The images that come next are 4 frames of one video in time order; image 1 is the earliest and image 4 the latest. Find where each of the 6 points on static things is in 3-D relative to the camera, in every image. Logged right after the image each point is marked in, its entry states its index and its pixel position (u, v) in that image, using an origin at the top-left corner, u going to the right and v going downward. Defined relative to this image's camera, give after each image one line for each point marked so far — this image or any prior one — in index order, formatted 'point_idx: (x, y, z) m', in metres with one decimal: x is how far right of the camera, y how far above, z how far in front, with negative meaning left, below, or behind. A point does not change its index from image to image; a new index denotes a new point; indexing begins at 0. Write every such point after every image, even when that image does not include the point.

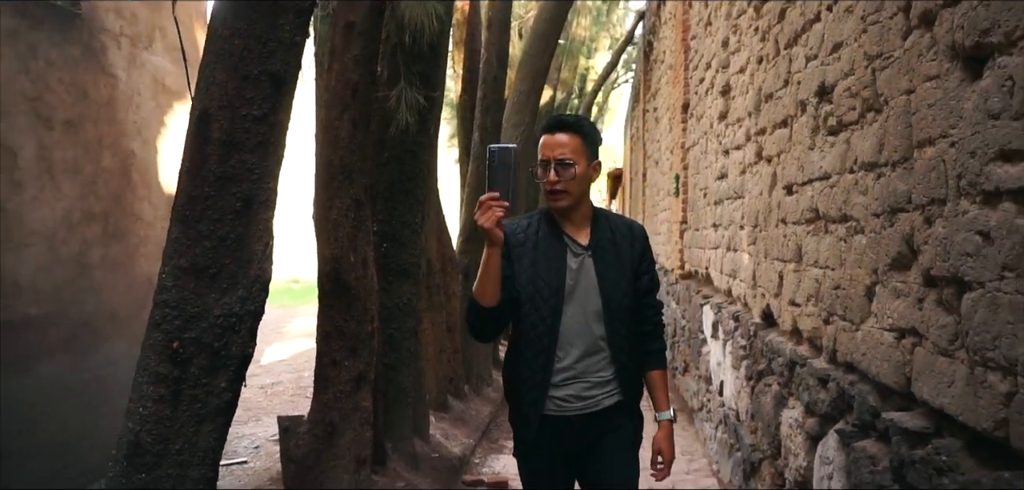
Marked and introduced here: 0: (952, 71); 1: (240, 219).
0: (+1.2, +0.5, +2.2) m
1: (-0.9, +0.1, +2.7) m
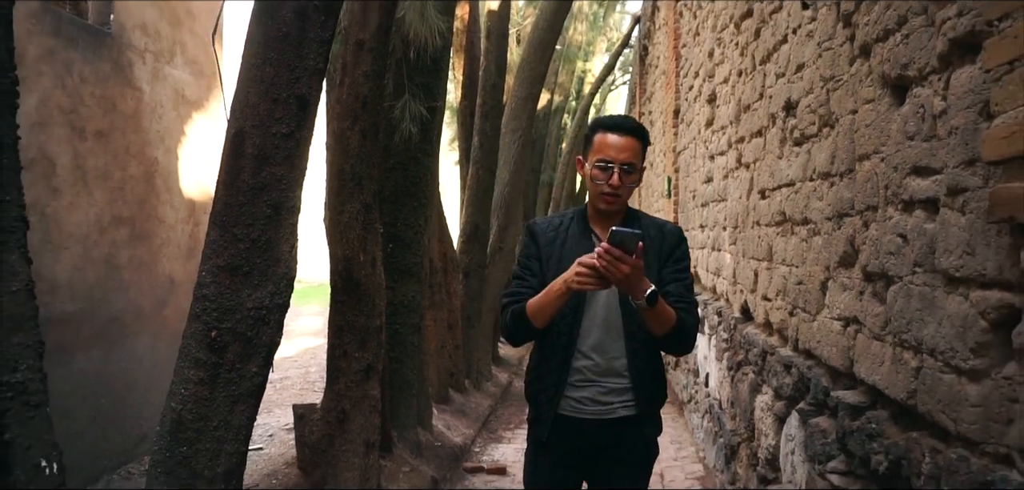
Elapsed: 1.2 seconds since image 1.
0: (+1.2, +0.5, +2.6) m
1: (-0.9, +0.1, +3.0) m
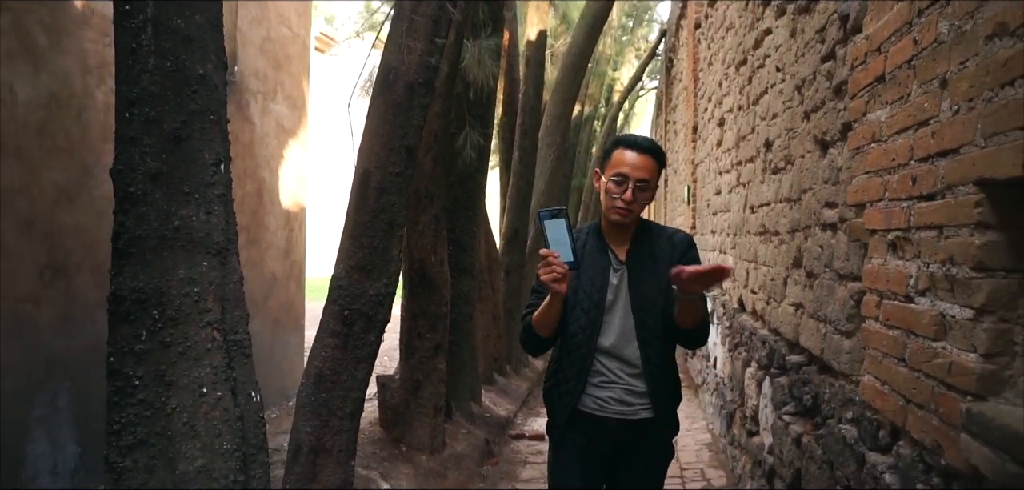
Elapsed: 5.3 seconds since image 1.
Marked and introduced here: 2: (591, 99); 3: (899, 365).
0: (+1.4, +0.4, +3.8) m
1: (-0.7, +0.1, +4.3) m
2: (+1.7, +3.1, +17.6) m
3: (+1.1, -0.3, +2.3) m
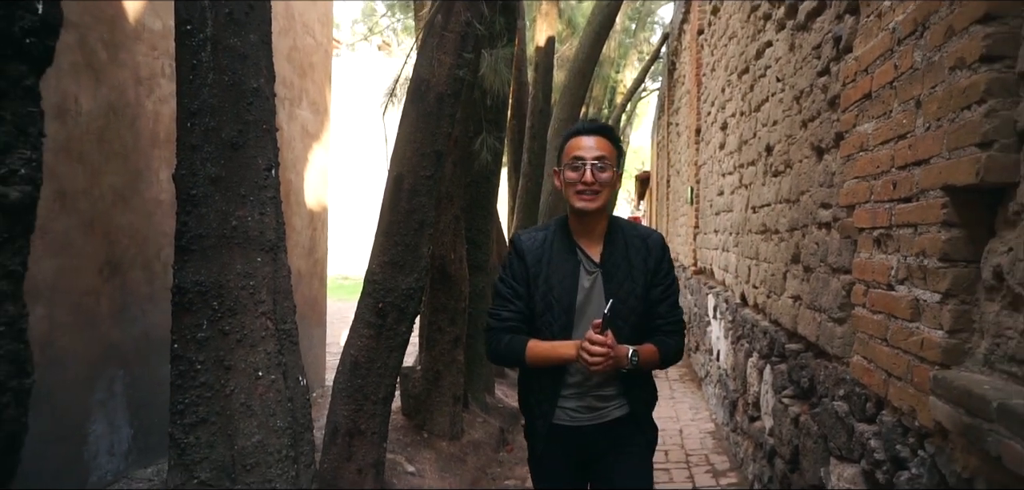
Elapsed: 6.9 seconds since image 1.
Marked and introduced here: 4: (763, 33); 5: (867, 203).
0: (+1.5, +0.4, +4.1) m
1: (-0.5, +0.1, +4.6) m
2: (+1.8, +3.2, +18.0) m
3: (+1.2, -0.3, +2.7) m
4: (+1.8, +1.5, +5.7) m
5: (+1.3, +0.1, +2.9) m
